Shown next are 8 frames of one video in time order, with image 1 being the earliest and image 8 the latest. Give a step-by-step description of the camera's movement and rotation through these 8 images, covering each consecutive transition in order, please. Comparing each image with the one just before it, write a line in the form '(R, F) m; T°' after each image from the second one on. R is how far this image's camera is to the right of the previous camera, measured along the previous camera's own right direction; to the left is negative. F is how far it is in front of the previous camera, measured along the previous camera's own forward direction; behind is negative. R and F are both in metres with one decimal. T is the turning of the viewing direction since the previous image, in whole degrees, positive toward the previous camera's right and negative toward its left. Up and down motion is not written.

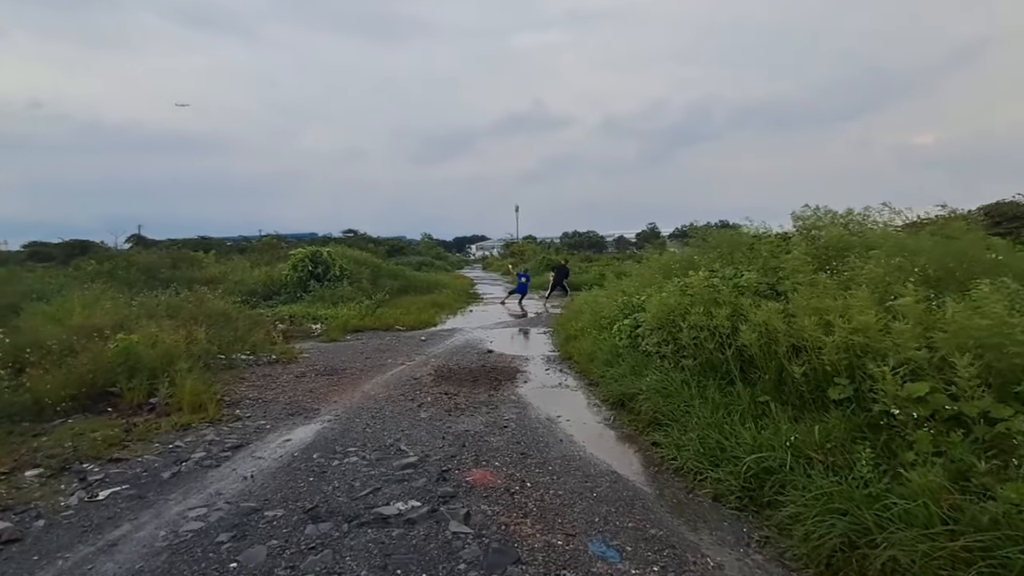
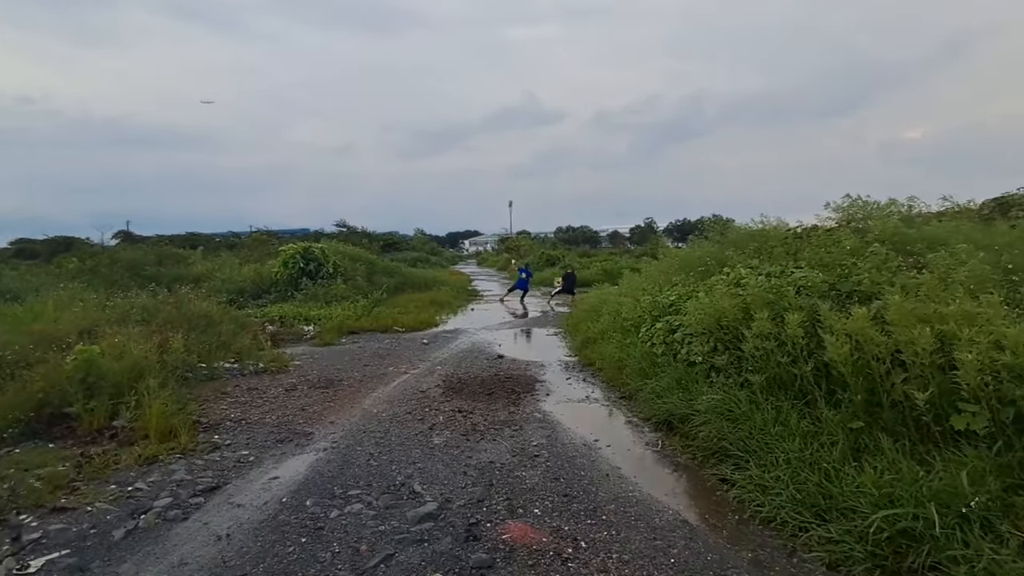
(-0.4, +1.2) m; +1°
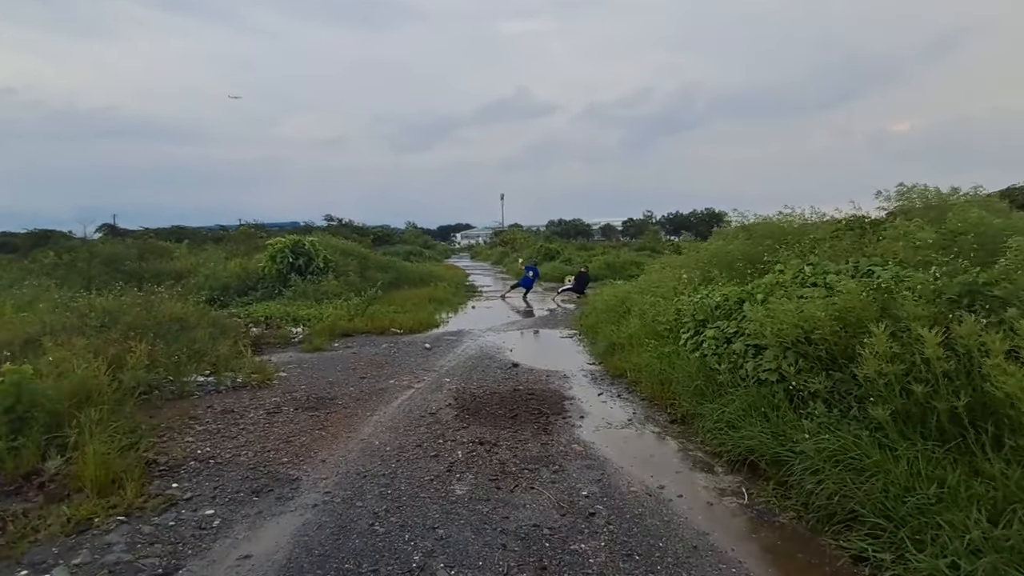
(-0.4, +1.4) m; +1°
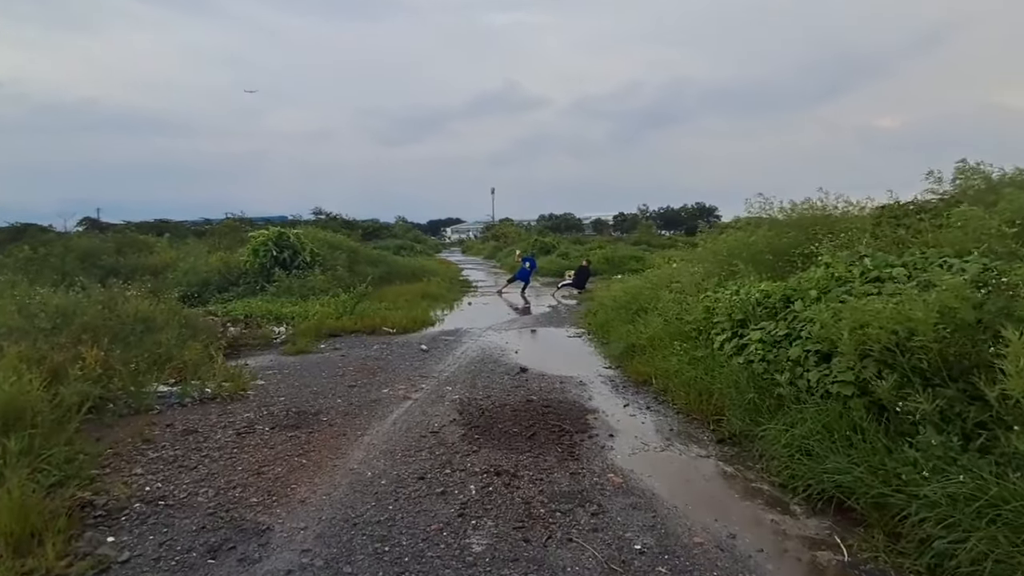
(-0.3, +1.1) m; +1°
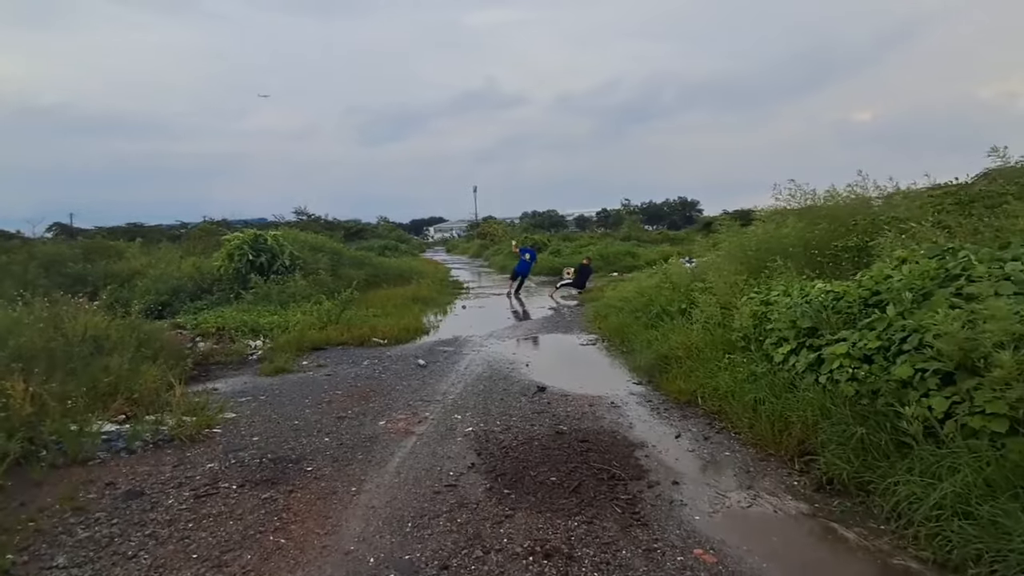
(-0.4, +1.3) m; +2°
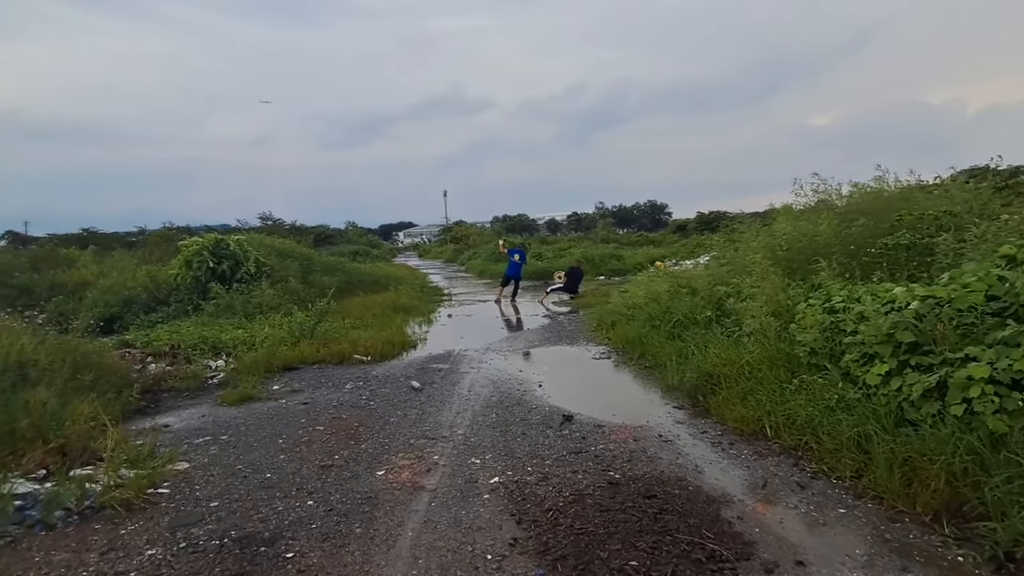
(-0.5, +1.4) m; +3°
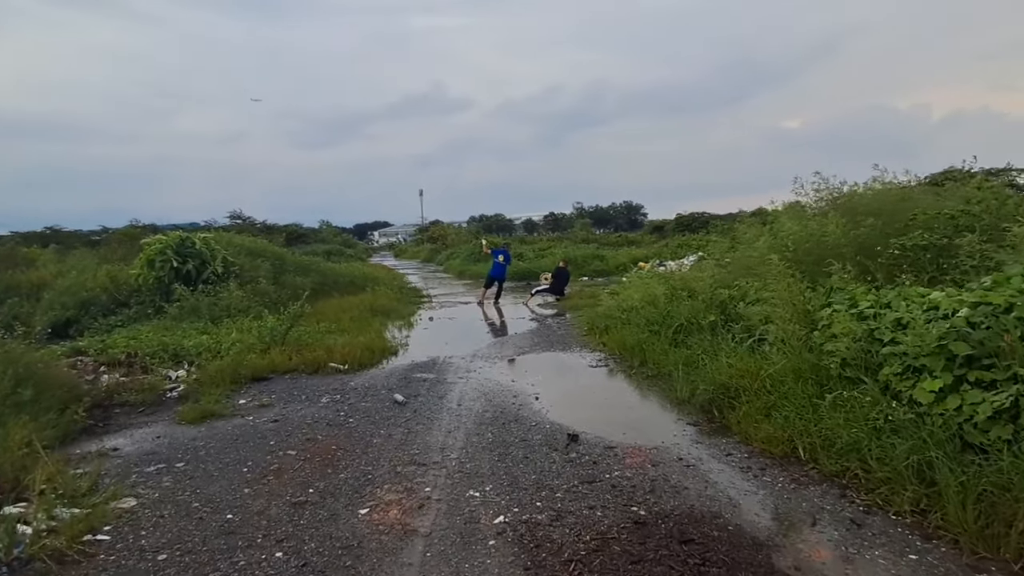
(-0.2, +0.7) m; +2°
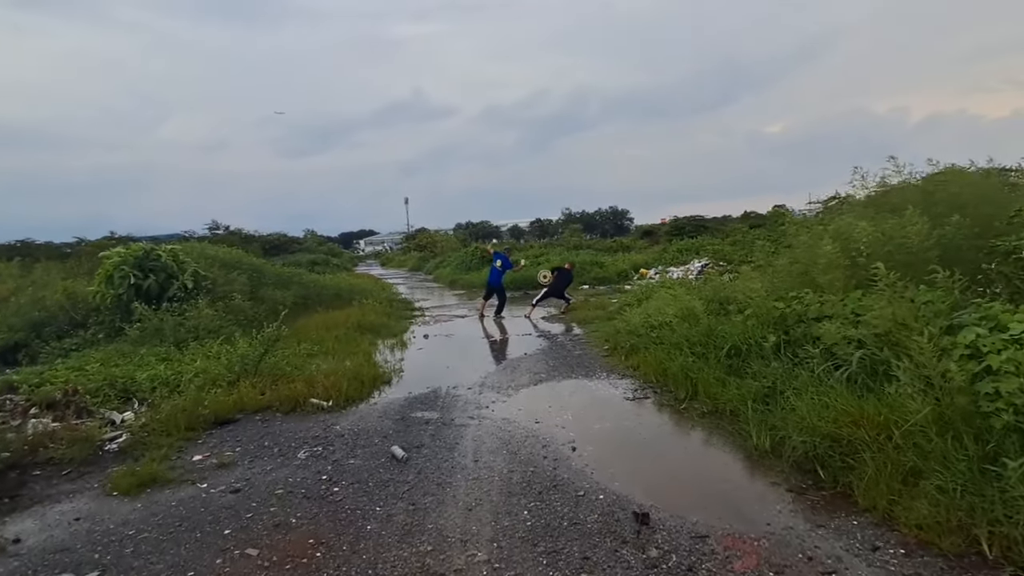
(-0.4, +1.6) m; +1°
